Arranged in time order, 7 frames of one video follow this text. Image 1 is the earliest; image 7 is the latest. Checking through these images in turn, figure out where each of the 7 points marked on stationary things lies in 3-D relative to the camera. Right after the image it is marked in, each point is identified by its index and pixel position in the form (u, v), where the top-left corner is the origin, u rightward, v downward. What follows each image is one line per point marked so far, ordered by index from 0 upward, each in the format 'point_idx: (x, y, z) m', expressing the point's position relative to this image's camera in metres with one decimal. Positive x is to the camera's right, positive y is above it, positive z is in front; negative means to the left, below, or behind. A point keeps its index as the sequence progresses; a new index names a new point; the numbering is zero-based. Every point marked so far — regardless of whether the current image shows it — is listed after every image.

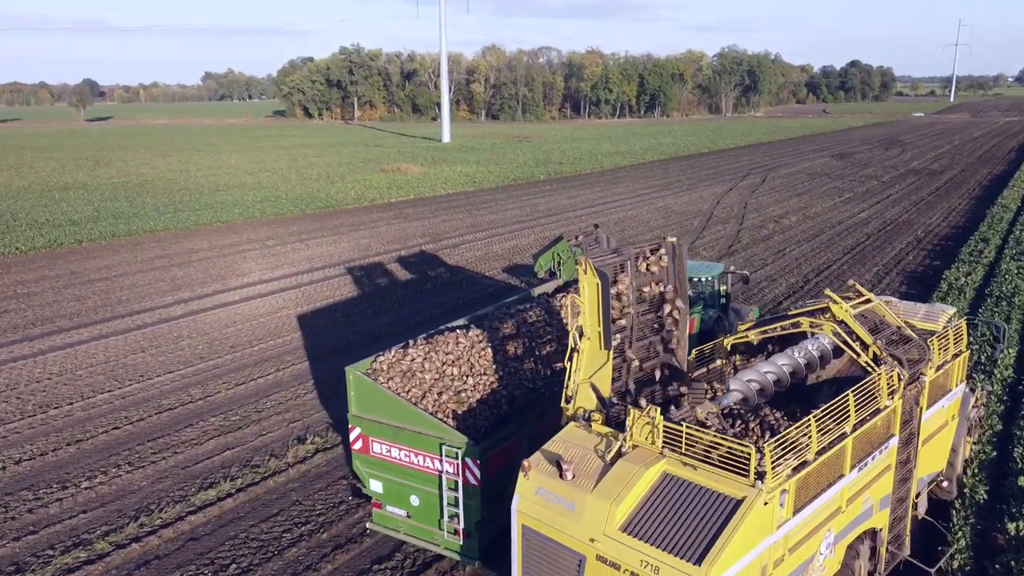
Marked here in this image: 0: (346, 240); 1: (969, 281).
0: (-4.1, +1.1, +18.7) m
1: (+9.1, +0.2, +16.4) m
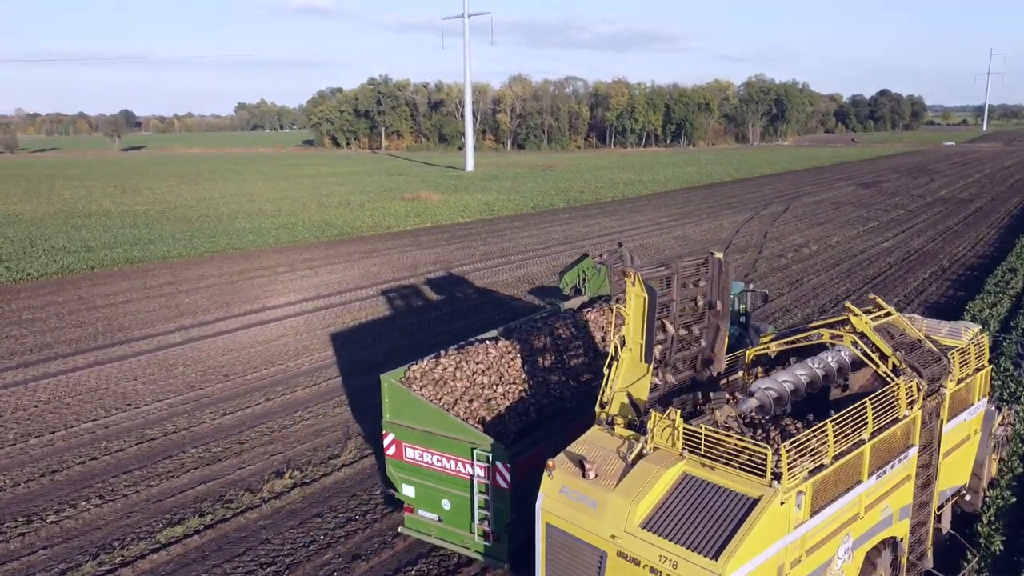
0: (-3.8, +0.5, +18.6) m
1: (+9.3, -0.5, +15.8) m
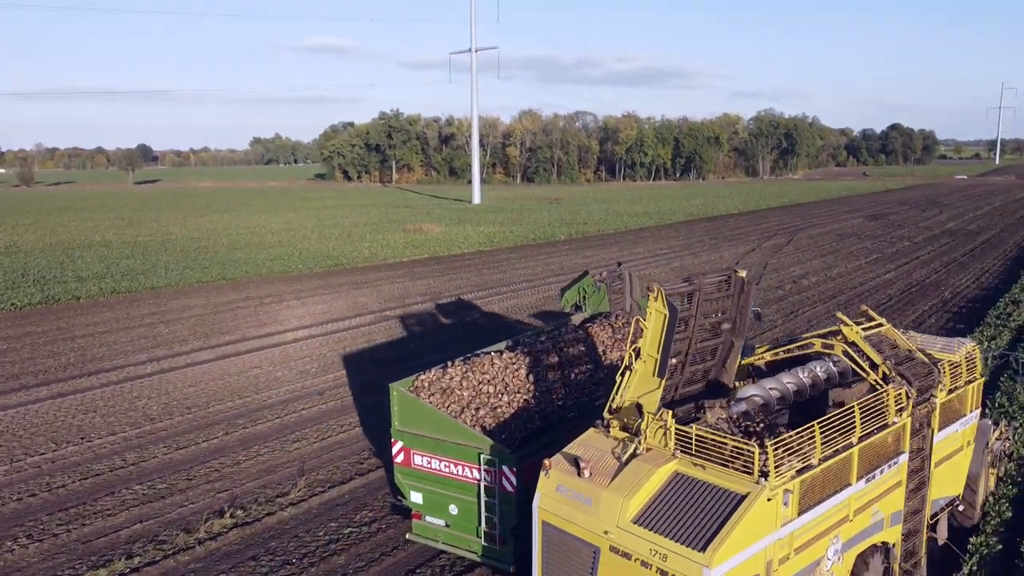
0: (-4.0, -0.2, +18.3) m
1: (+9.1, -1.1, +15.3) m
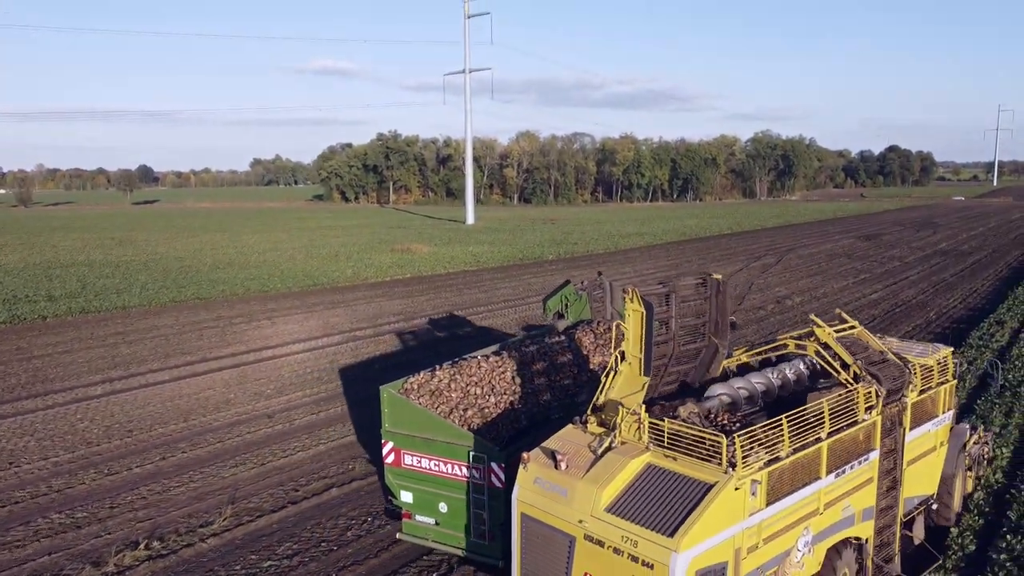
0: (-4.5, -0.7, +18.0) m
1: (+8.6, -1.4, +14.9) m
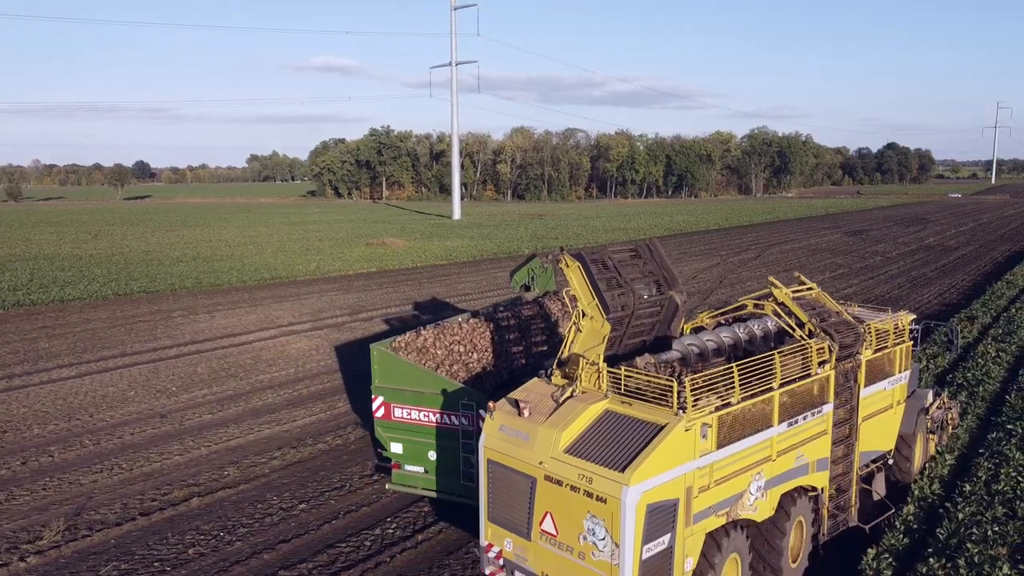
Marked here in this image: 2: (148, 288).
0: (-5.5, -0.5, +17.2) m
1: (+7.6, -1.3, +14.1) m
2: (-8.8, 0.0, +19.7) m
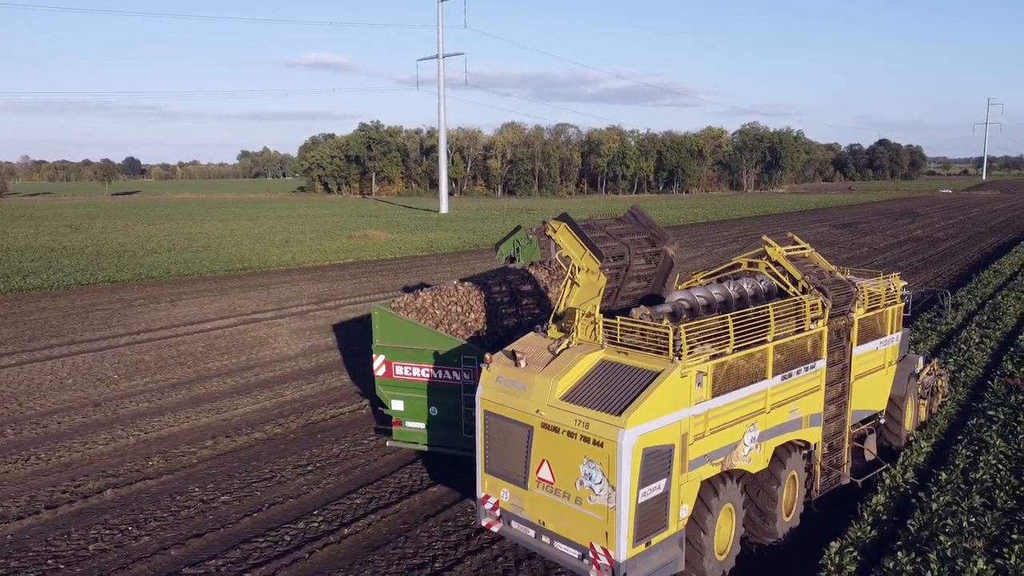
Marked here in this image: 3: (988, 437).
0: (-6.0, -0.3, +16.6) m
1: (+7.1, -1.1, +13.7) m
2: (-9.4, +0.2, +19.1) m
3: (+6.0, -1.9, +10.1) m
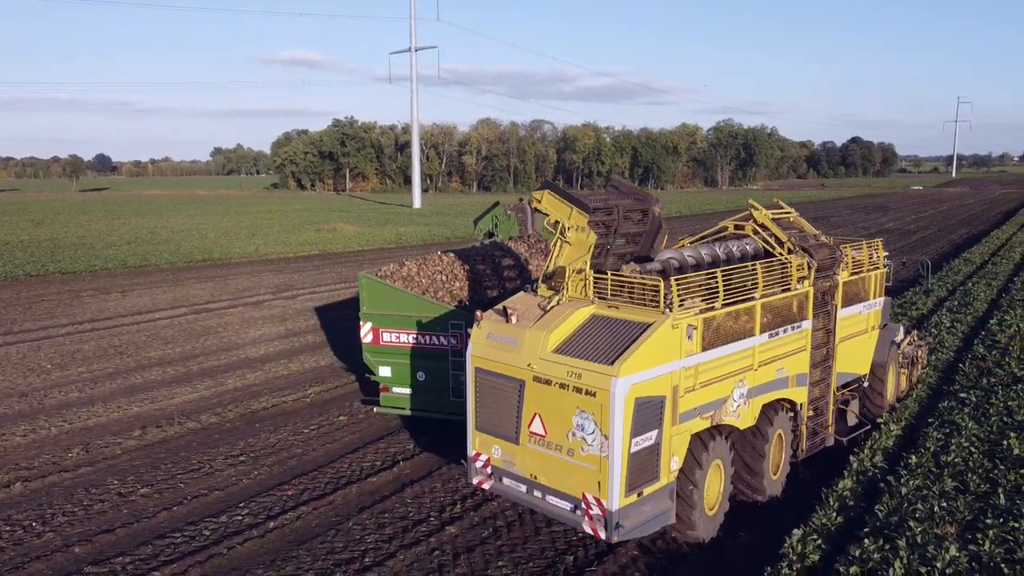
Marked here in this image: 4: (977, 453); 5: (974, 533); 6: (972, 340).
0: (-6.7, -0.1, +16.0) m
1: (+6.5, -0.9, +13.4) m
2: (-10.1, +0.4, +18.4) m
3: (+5.5, -1.7, +9.9) m
4: (+5.2, -1.9, +9.0) m
5: (+4.3, -2.3, +7.5) m
6: (+7.6, -0.9, +13.3) m
